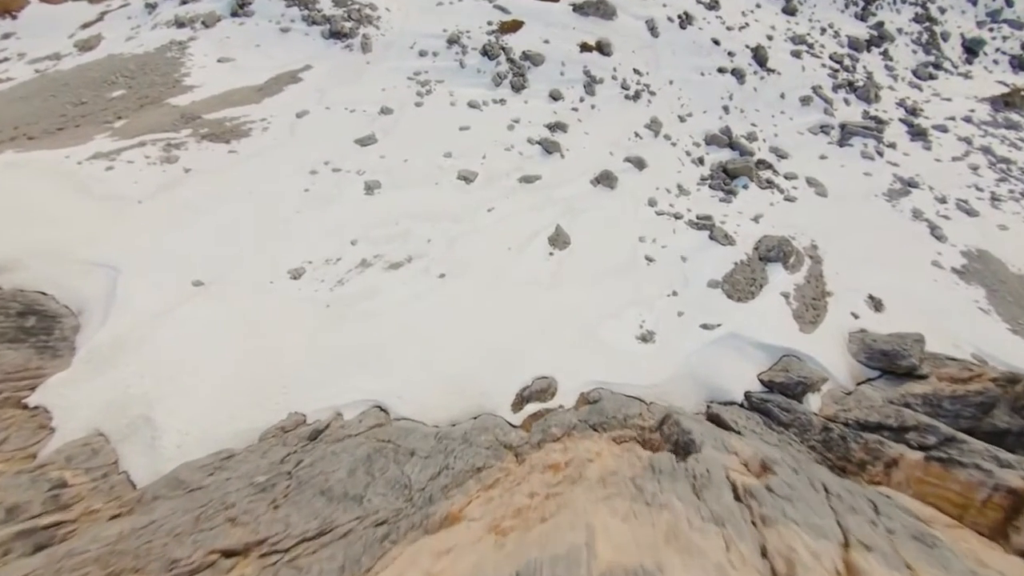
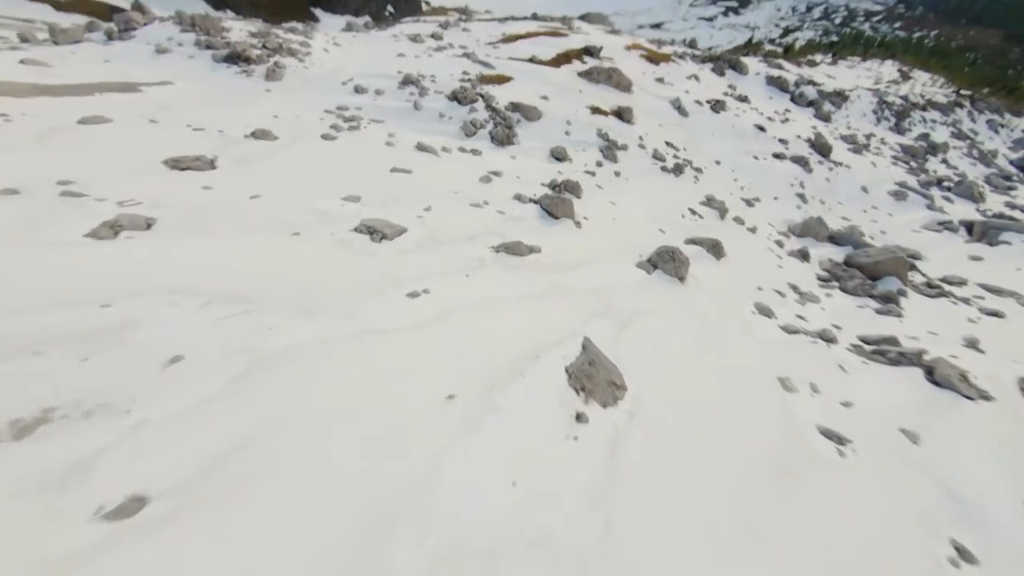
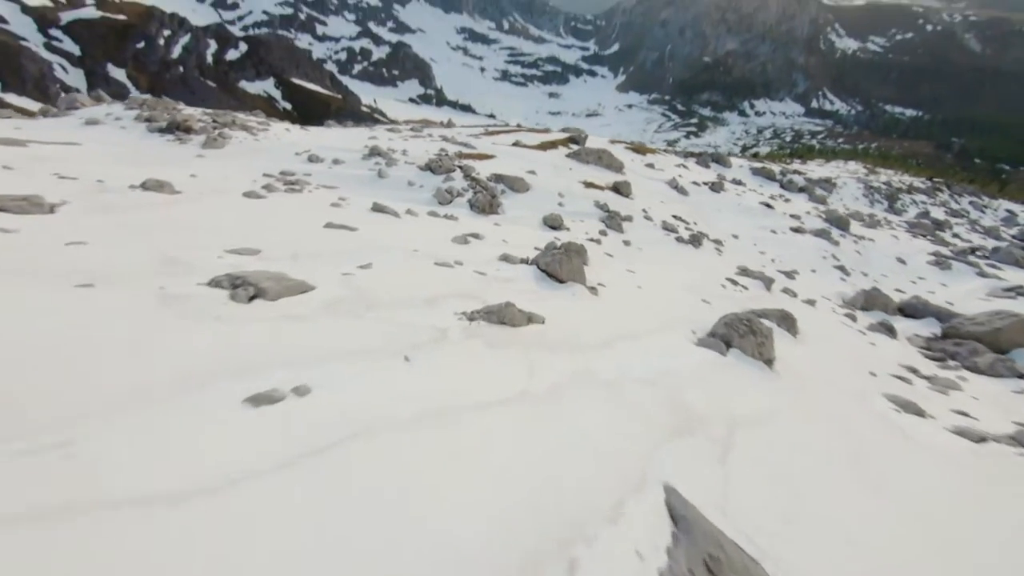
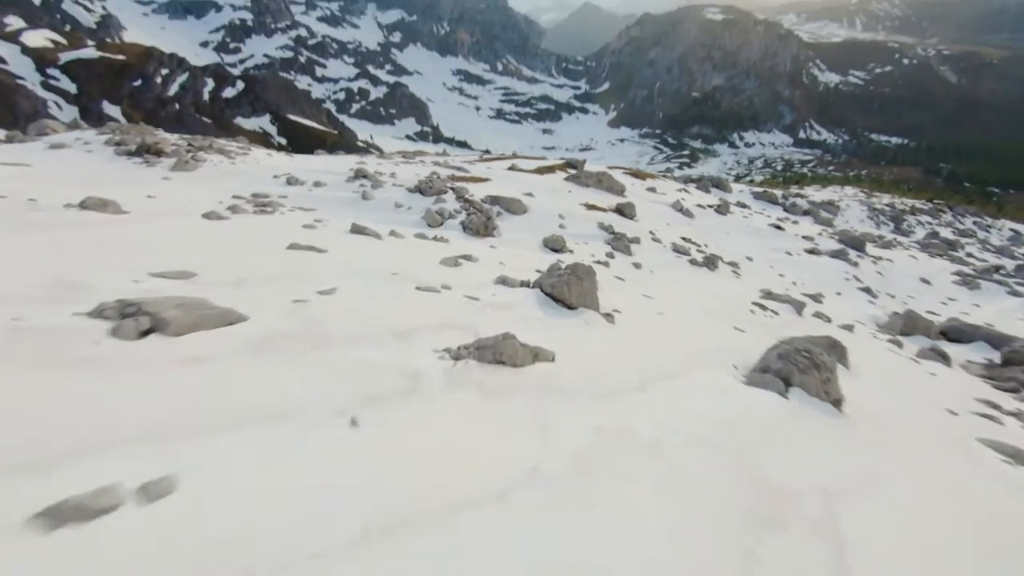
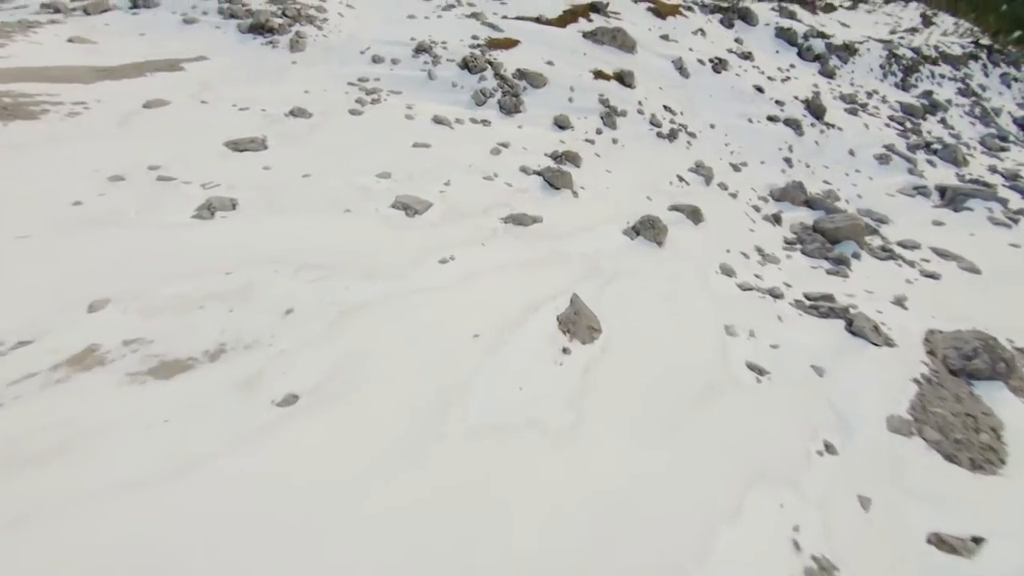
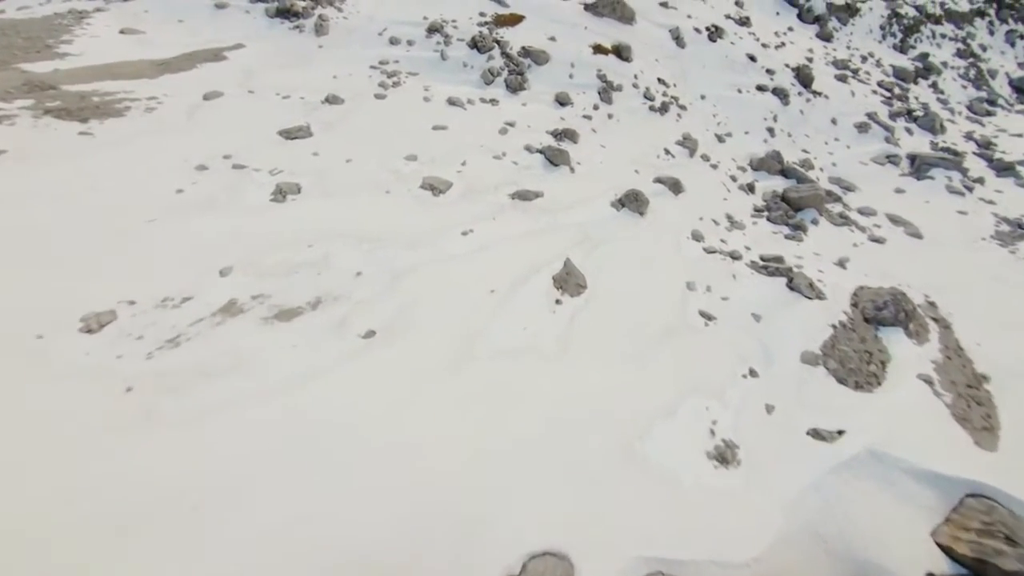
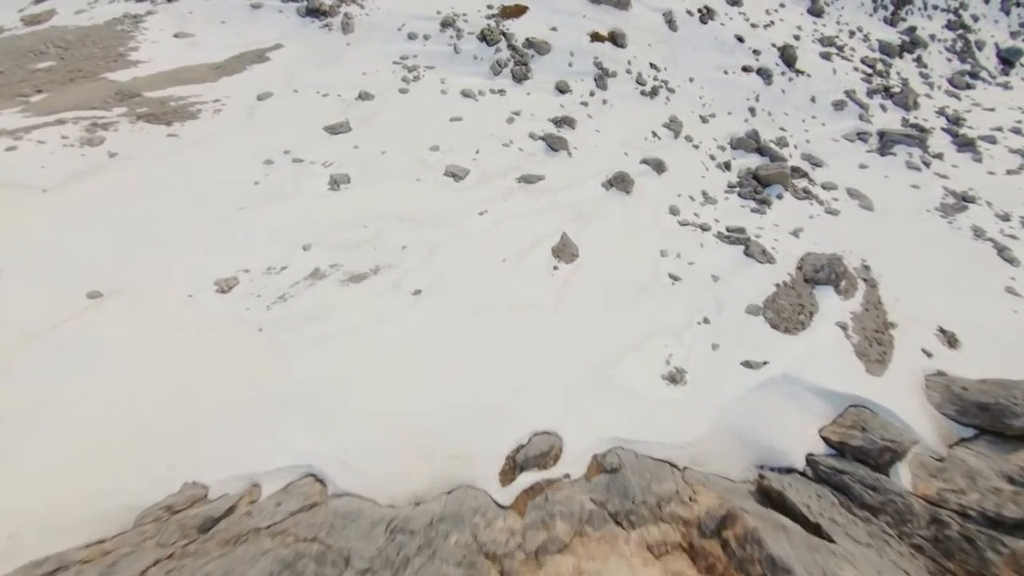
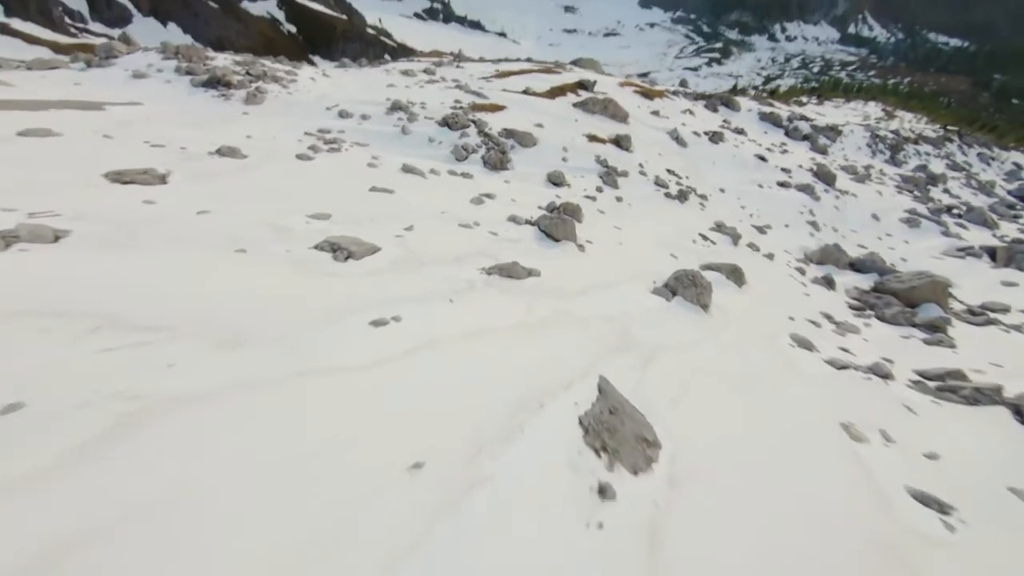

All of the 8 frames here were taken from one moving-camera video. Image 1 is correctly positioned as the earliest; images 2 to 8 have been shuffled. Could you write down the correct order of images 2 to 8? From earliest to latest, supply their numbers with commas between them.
7, 6, 5, 2, 8, 3, 4
